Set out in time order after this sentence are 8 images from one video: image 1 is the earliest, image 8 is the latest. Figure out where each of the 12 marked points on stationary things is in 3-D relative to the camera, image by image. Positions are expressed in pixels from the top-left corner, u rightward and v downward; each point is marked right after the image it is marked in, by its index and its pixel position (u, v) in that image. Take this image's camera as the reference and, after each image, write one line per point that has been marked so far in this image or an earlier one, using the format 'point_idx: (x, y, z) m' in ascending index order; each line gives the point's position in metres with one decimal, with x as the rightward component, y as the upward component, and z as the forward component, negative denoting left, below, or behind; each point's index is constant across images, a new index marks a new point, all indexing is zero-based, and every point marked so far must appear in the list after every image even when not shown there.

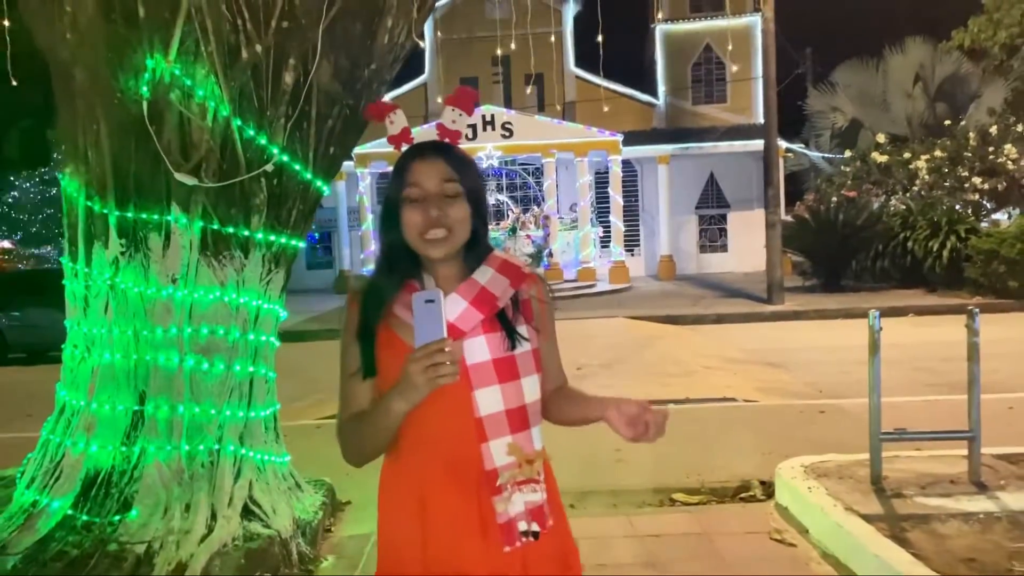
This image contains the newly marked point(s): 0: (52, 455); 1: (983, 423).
0: (-2.1, -0.8, +4.2) m
1: (+3.5, -1.0, +6.6) m
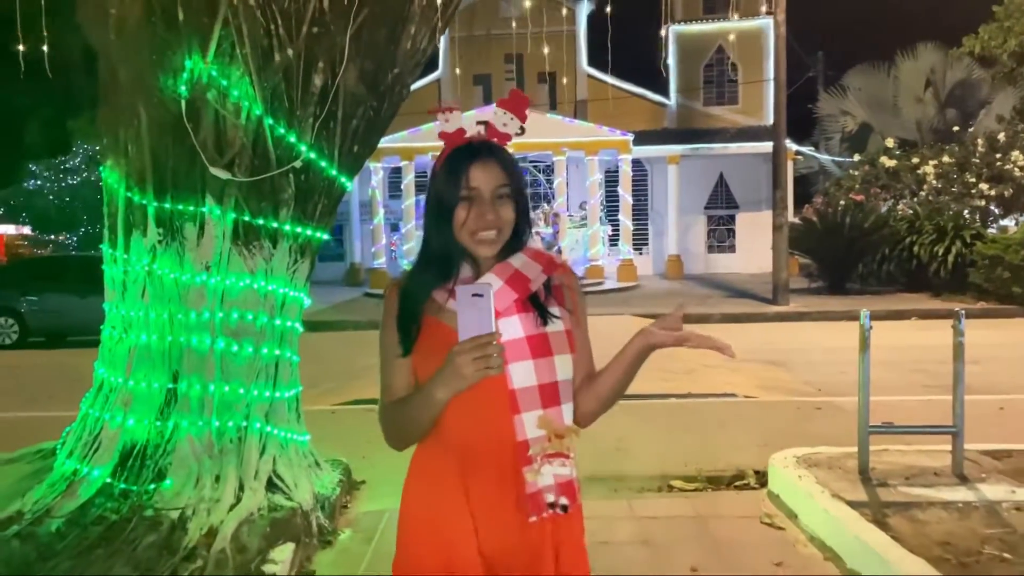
0: (-2.1, -0.7, +4.4) m
1: (+3.6, -1.0, +6.9) m
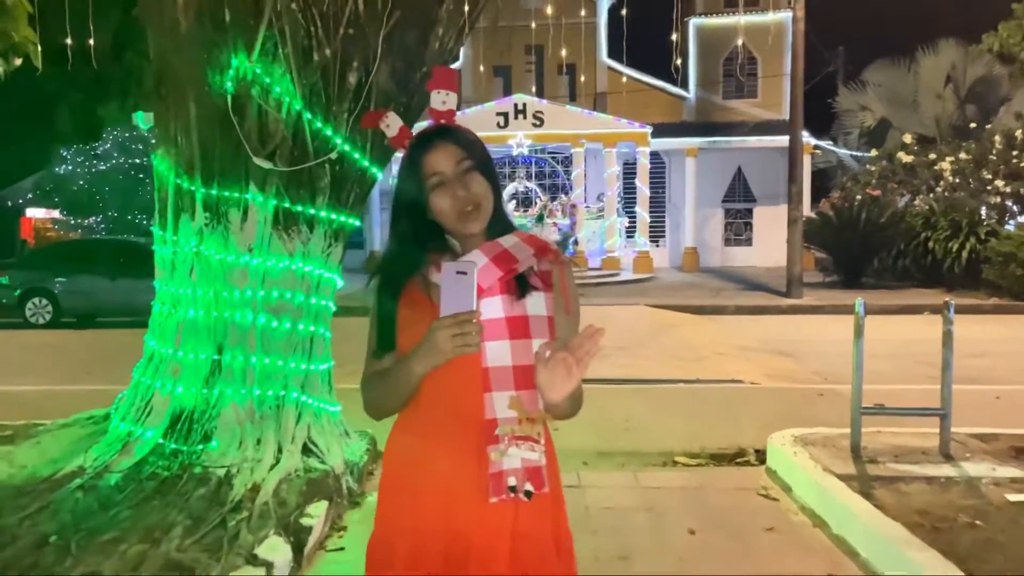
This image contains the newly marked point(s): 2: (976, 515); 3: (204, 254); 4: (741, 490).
0: (-2.0, -0.6, +4.8) m
1: (+3.7, -1.0, +7.2) m
2: (+2.1, -1.0, +4.0) m
3: (-1.6, +0.2, +4.7) m
4: (+1.2, -1.1, +4.8) m
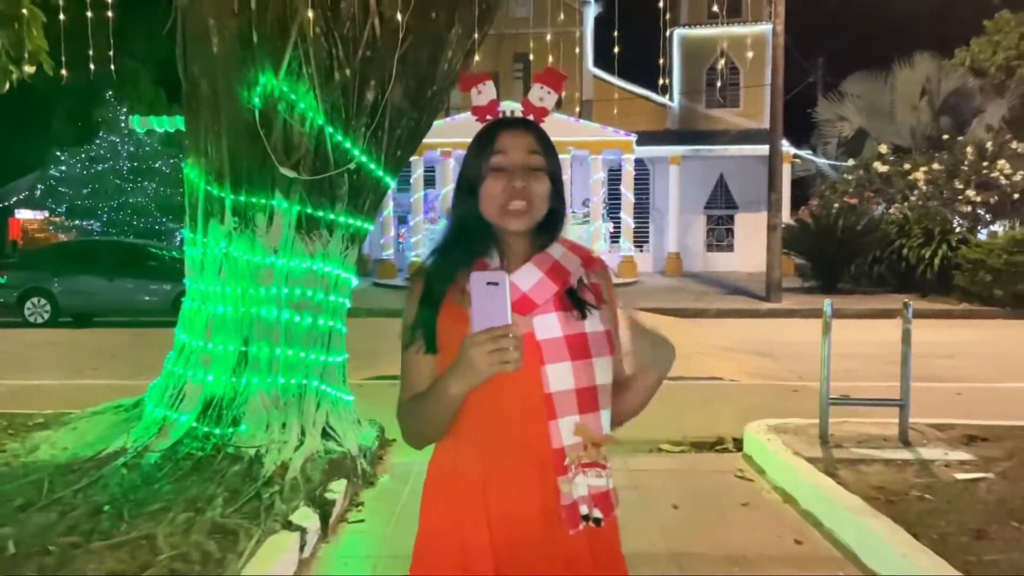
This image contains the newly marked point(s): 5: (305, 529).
0: (-2.0, -0.6, +5.3) m
1: (+3.6, -1.0, +7.7) m
2: (+2.1, -1.0, +4.5) m
3: (-1.6, +0.2, +5.2) m
4: (+1.2, -1.1, +5.3) m
5: (-0.9, -1.1, +3.9) m
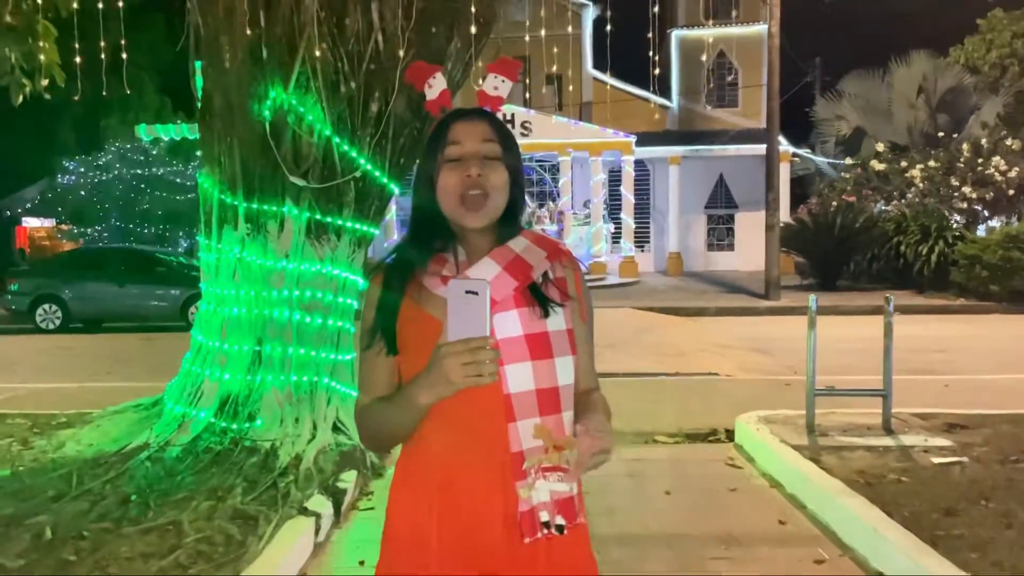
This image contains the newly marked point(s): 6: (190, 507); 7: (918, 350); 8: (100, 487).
0: (-2.0, -0.6, +5.6) m
1: (+3.7, -0.9, +8.0) m
2: (+2.1, -1.0, +4.7) m
3: (-1.6, +0.2, +5.4) m
4: (+1.3, -1.1, +5.6) m
5: (-0.9, -1.1, +4.2) m
6: (-1.5, -1.0, +4.2) m
7: (+5.4, -0.8, +11.8) m
8: (-2.1, -1.0, +4.5) m
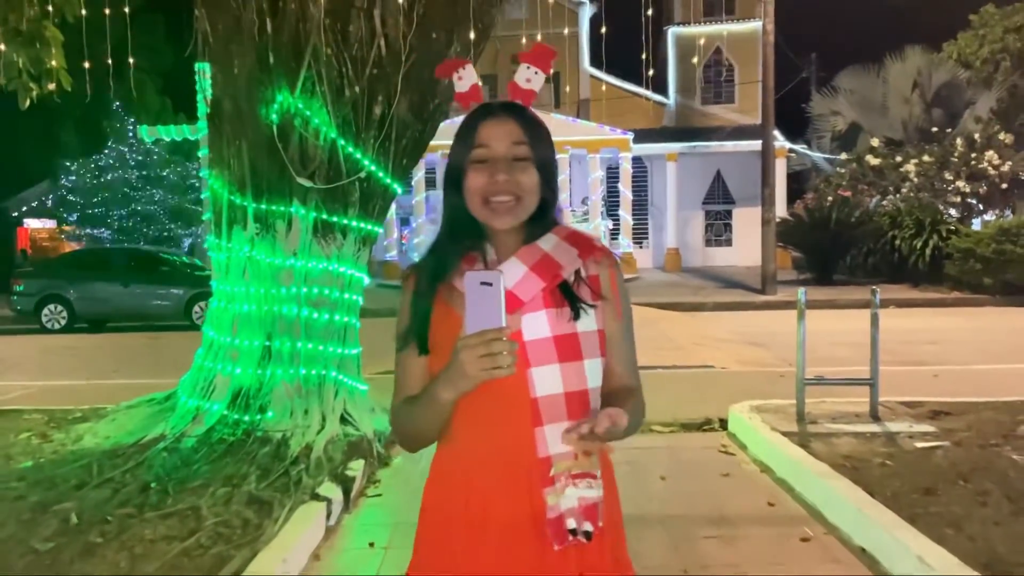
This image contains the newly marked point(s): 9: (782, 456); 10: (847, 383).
0: (-2.0, -0.6, +5.8) m
1: (+3.7, -0.9, +8.2) m
2: (+2.1, -0.9, +5.0) m
3: (-1.6, +0.2, +5.7) m
4: (+1.3, -1.0, +5.8) m
5: (-0.9, -1.0, +4.4) m
6: (-1.5, -1.0, +4.5) m
7: (+5.4, -0.7, +12.0) m
8: (-2.1, -1.0, +4.8) m
9: (+1.5, -1.0, +5.0) m
10: (+2.3, -0.6, +6.1) m
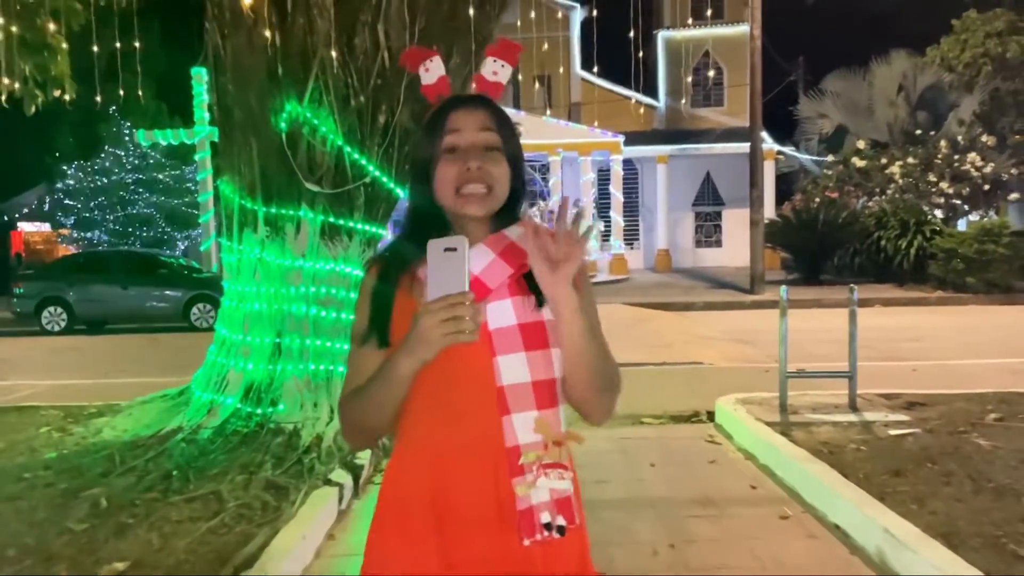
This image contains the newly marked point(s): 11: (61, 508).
0: (-2.0, -0.6, +6.1) m
1: (+3.6, -0.9, +8.5) m
2: (+2.1, -0.9, +5.3) m
3: (-1.6, +0.2, +6.0) m
4: (+1.2, -1.0, +6.1) m
5: (-0.9, -1.0, +4.7) m
6: (-1.5, -1.0, +4.8) m
7: (+5.3, -0.7, +12.4) m
8: (-2.1, -1.0, +5.1) m
9: (+1.5, -0.9, +5.4) m
10: (+2.3, -0.6, +6.4) m
11: (-2.2, -1.1, +4.4) m
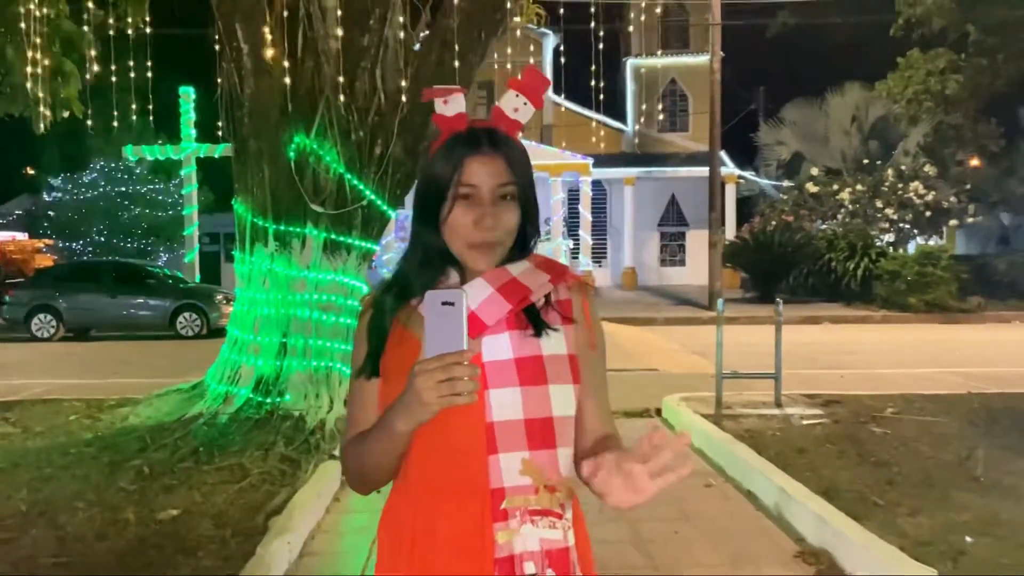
0: (-2.2, -0.6, +7.0) m
1: (+3.3, -1.0, +9.6) m
2: (+1.9, -1.0, +6.3) m
3: (-1.8, +0.1, +6.9) m
4: (+1.0, -1.1, +7.1) m
5: (-1.0, -1.1, +5.6) m
6: (-1.7, -1.1, +5.7) m
7: (+4.9, -1.0, +13.5) m
8: (-2.3, -1.0, +5.9) m
9: (+1.4, -1.0, +6.4) m
10: (+2.1, -0.7, +7.5) m
11: (-2.4, -1.1, +5.3) m
